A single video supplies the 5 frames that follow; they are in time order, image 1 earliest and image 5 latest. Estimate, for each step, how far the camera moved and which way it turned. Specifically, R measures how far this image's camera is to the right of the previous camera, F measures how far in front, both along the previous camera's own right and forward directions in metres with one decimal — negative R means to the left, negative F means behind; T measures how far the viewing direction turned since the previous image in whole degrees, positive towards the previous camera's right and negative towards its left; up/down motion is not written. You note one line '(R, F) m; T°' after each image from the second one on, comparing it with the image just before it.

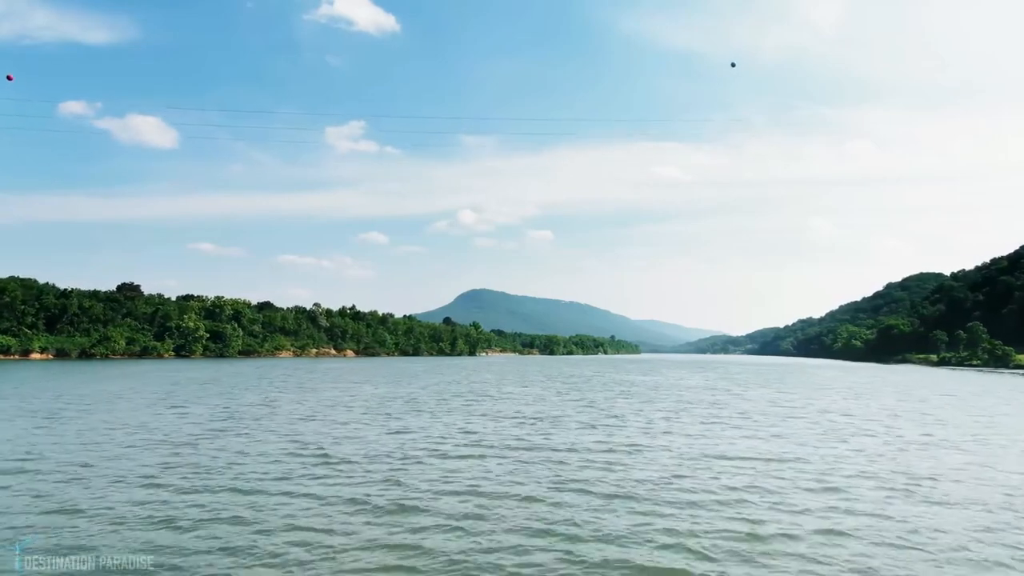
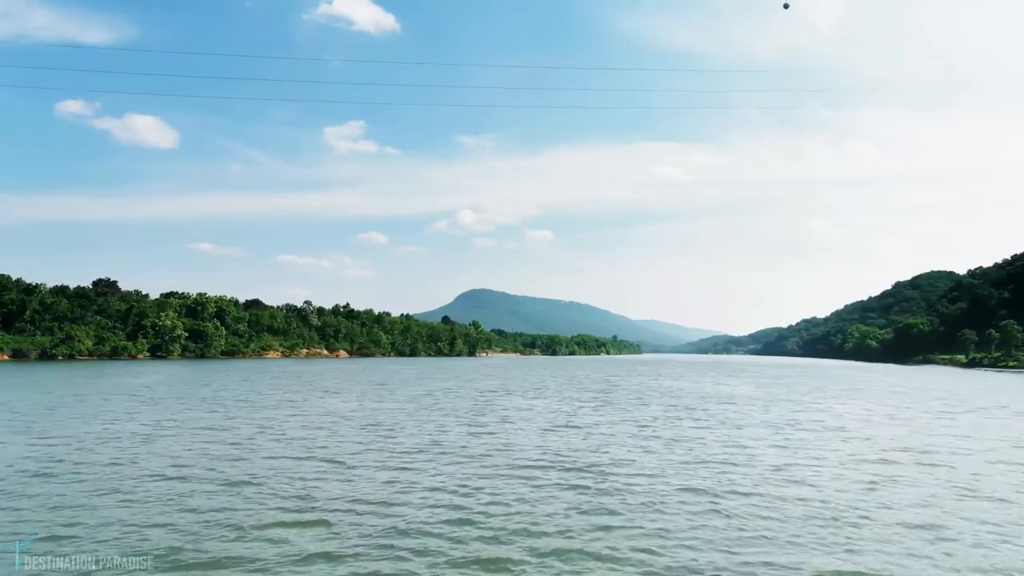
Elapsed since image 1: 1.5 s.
(-0.8, +12.3) m; 0°
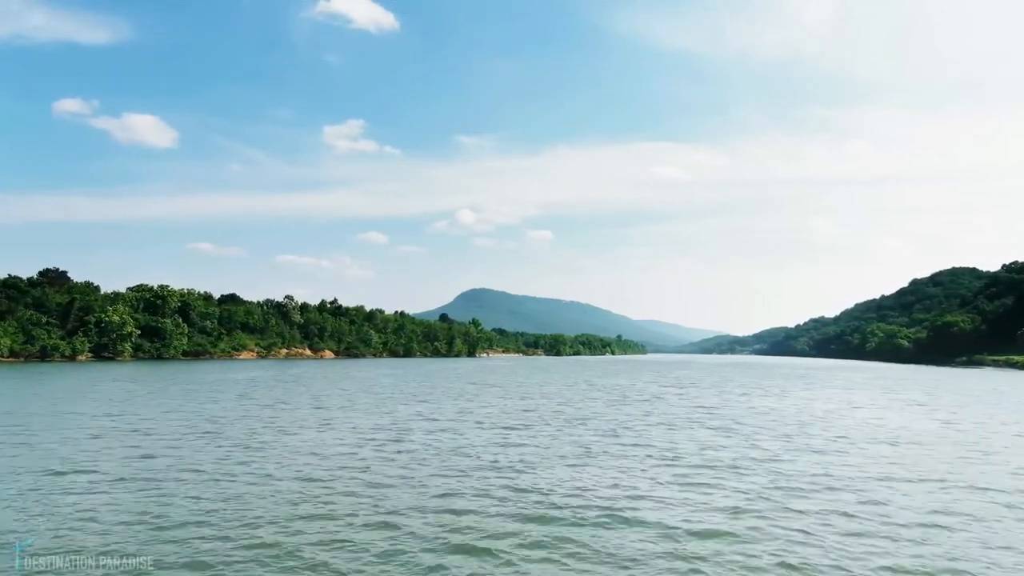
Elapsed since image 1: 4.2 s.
(-1.4, +22.3) m; 0°
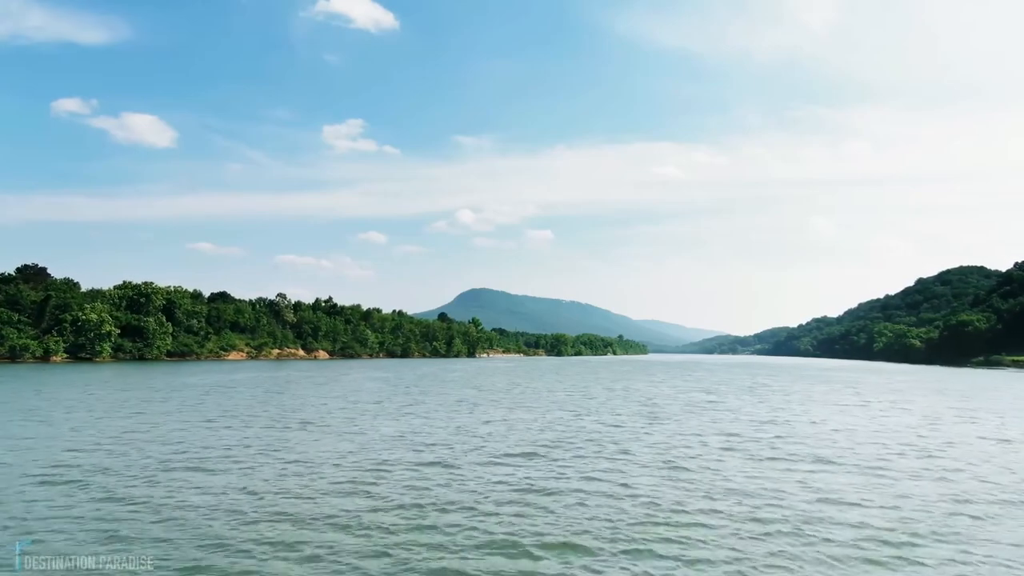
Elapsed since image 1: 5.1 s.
(-0.5, +7.6) m; 0°
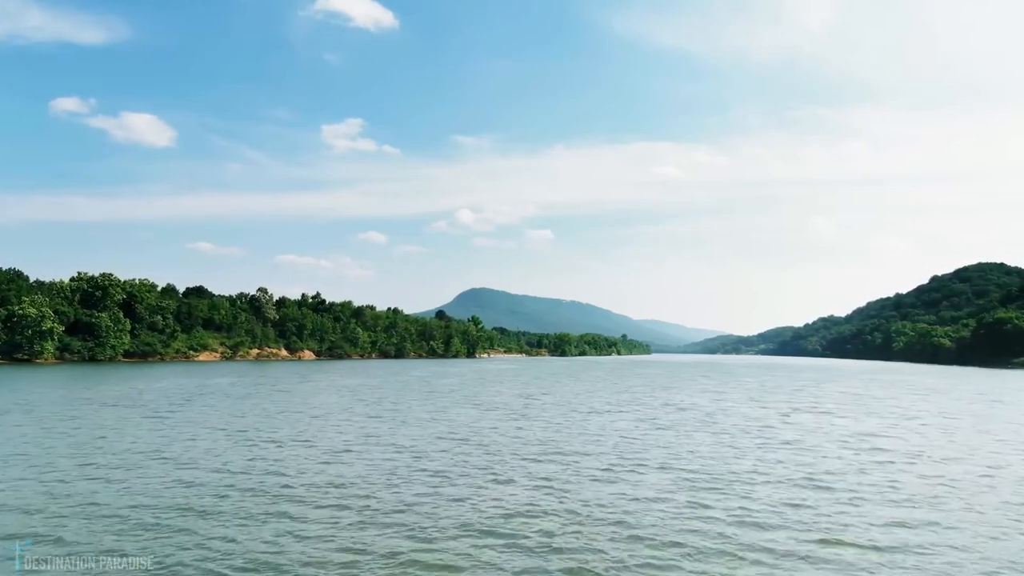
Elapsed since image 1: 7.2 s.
(-1.1, +17.1) m; 0°
